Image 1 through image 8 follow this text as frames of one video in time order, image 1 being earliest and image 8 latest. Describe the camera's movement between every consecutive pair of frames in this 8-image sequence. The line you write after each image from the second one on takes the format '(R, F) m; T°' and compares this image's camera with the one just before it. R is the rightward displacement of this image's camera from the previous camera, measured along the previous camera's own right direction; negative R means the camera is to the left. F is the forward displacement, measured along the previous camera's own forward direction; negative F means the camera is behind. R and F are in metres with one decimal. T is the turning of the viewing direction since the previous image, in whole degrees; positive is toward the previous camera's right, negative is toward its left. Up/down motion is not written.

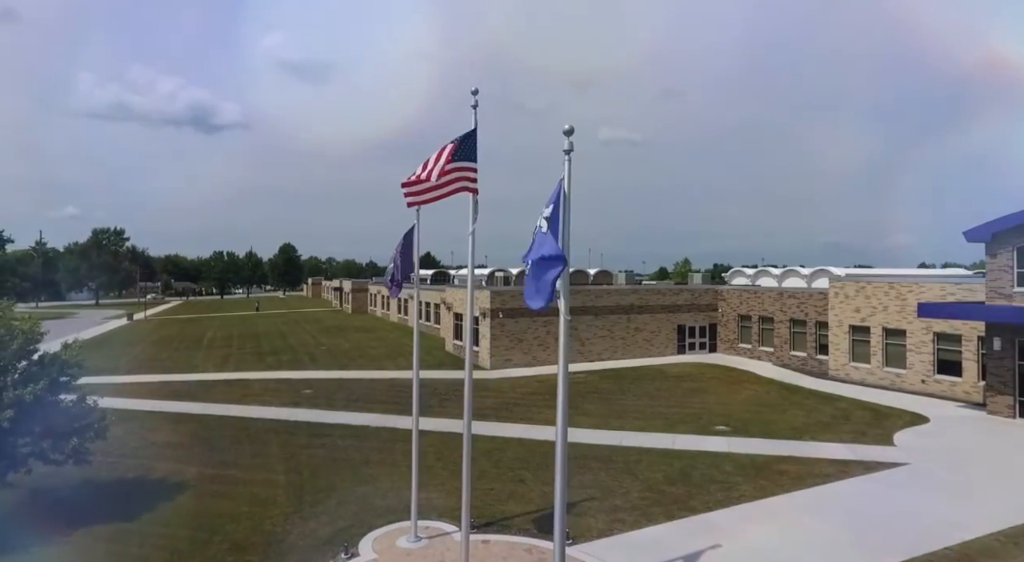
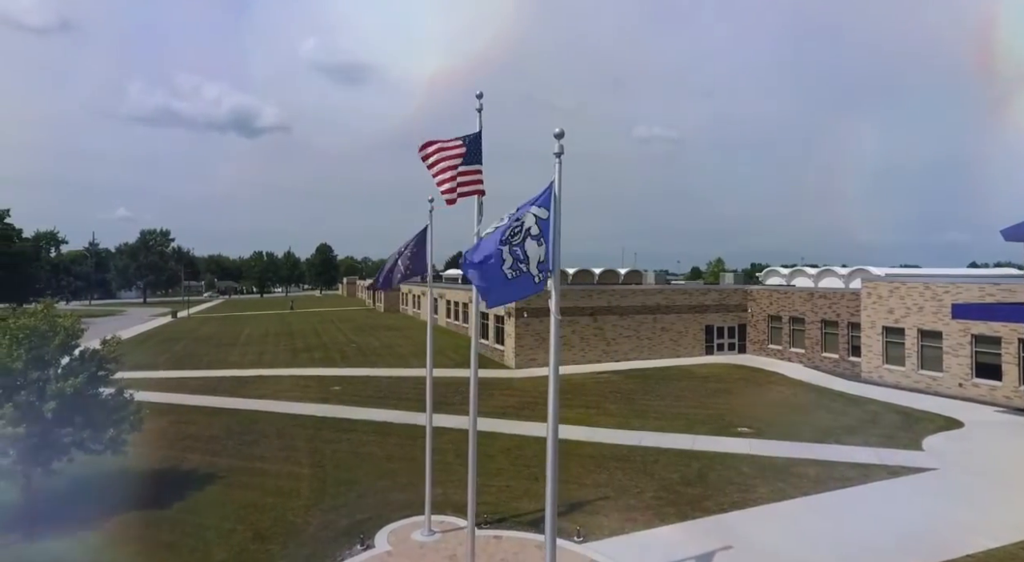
(+0.5, -0.2) m; -4°
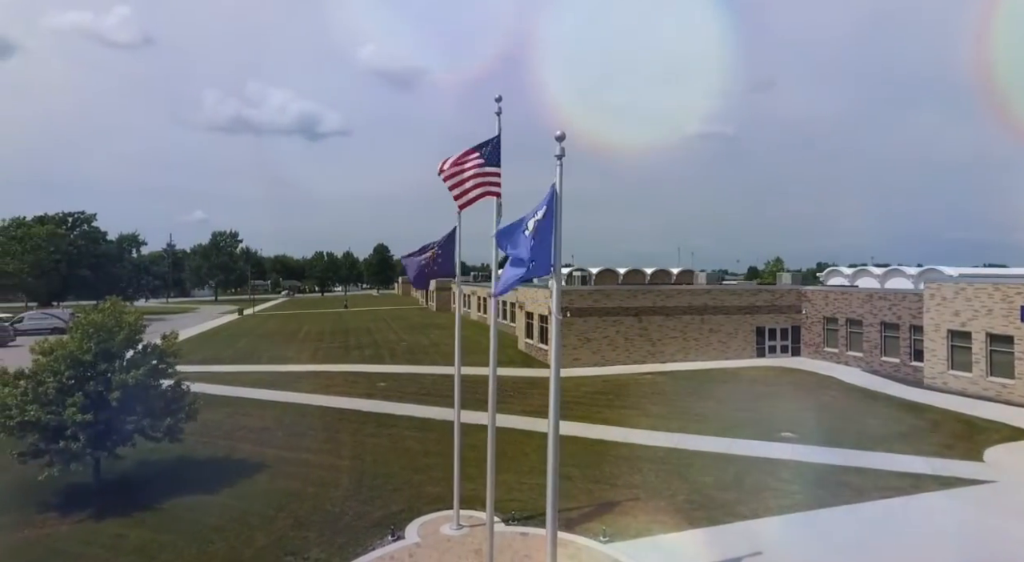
(+0.7, -0.2) m; -6°
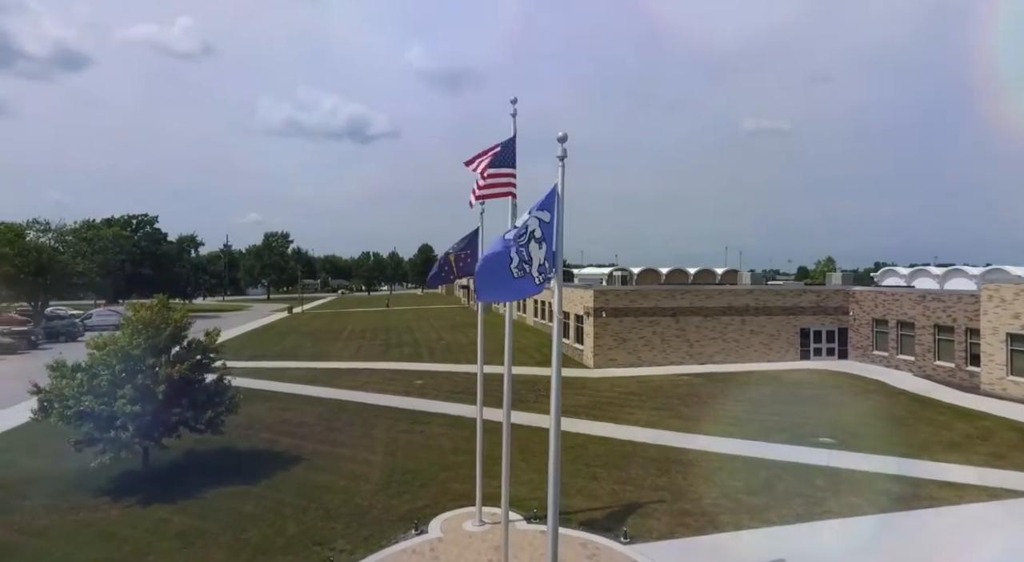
(+0.6, -0.1) m; -5°
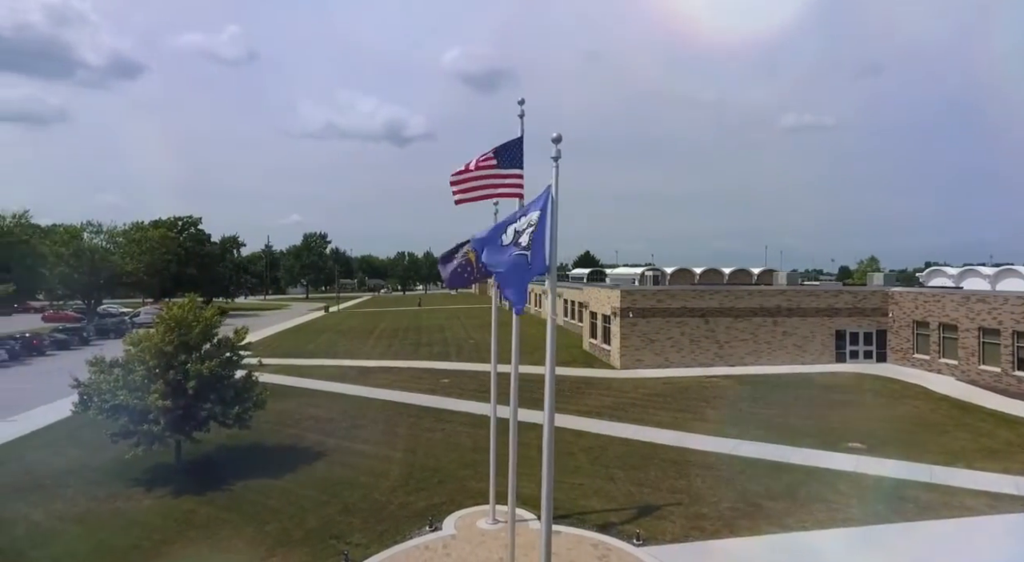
(+0.6, 0.0) m; -4°
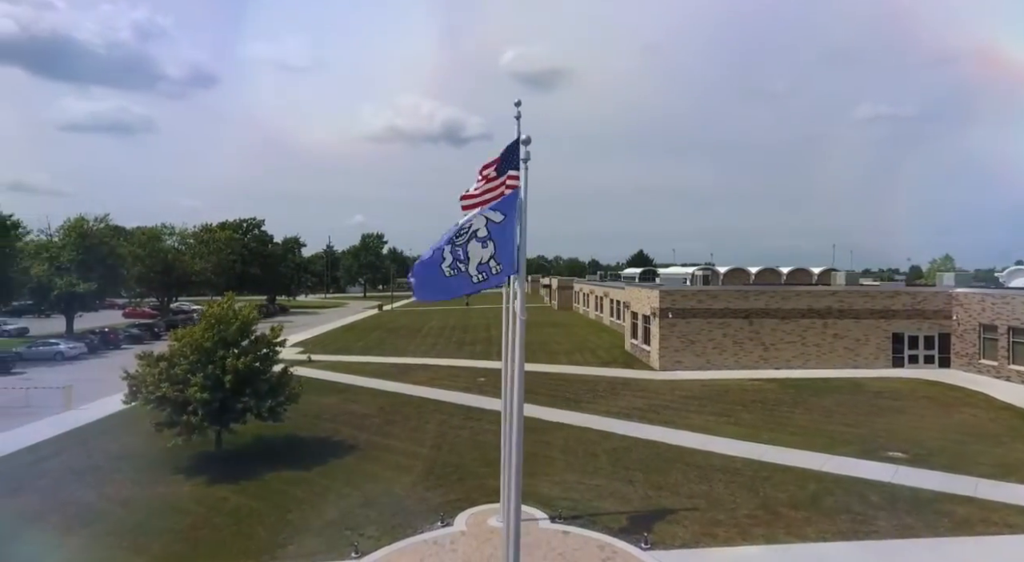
(+1.2, 0.0) m; -6°
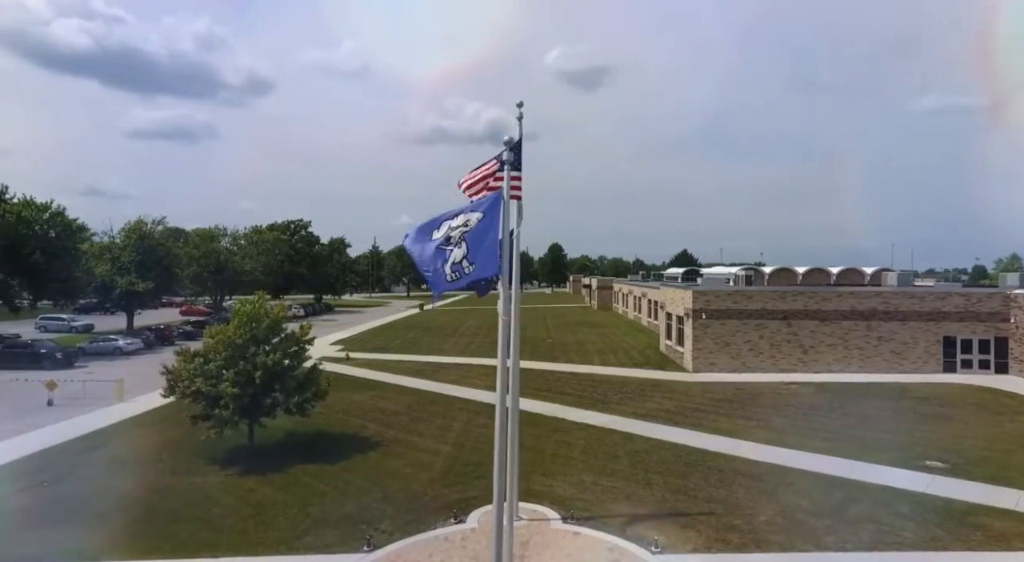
(+0.9, 0.0) m; -5°
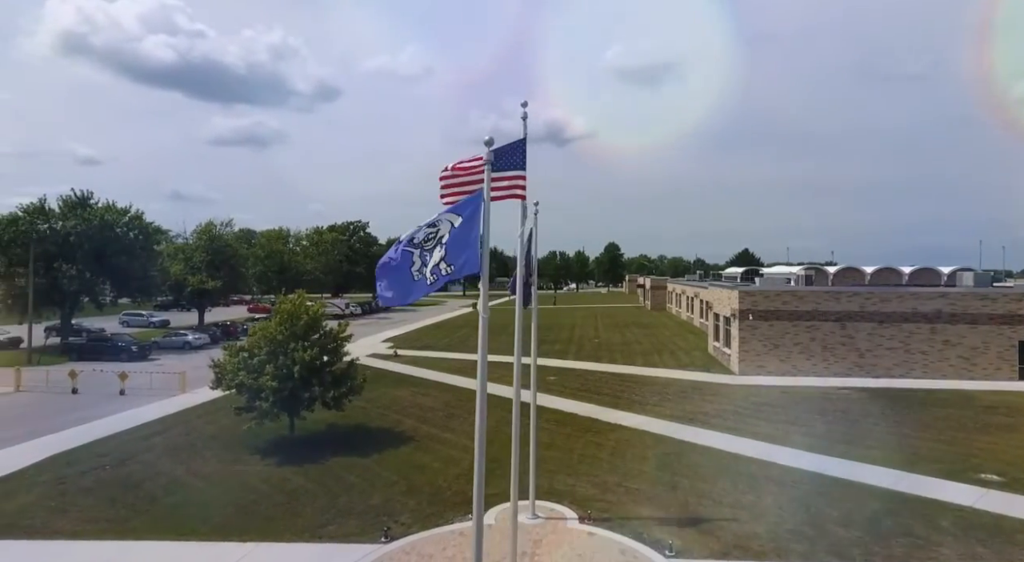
(+1.1, +0.1) m; -6°
